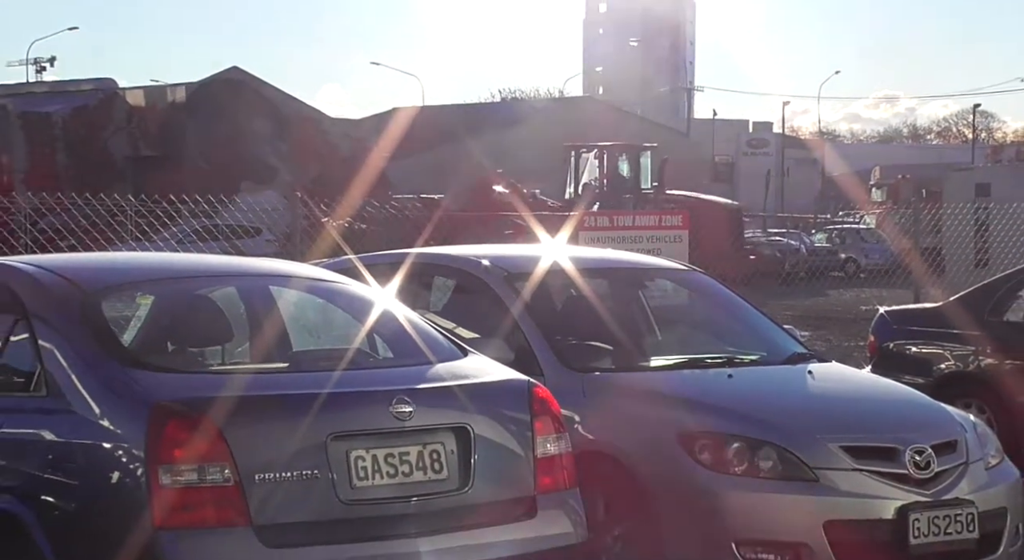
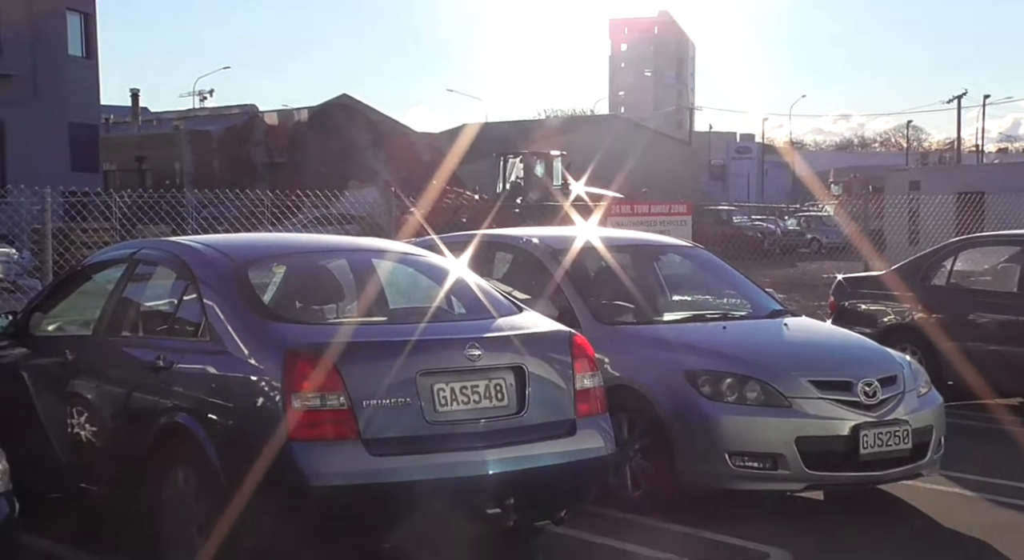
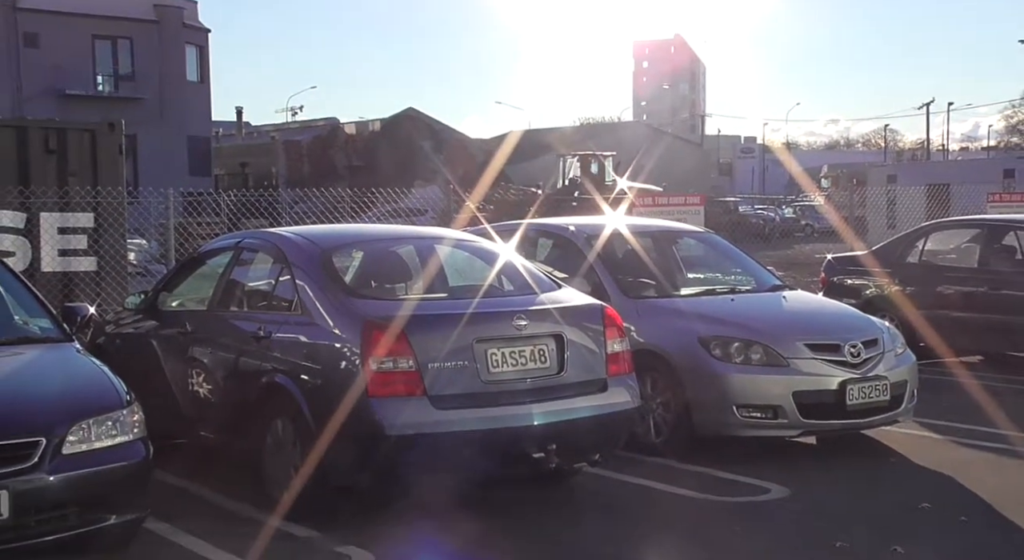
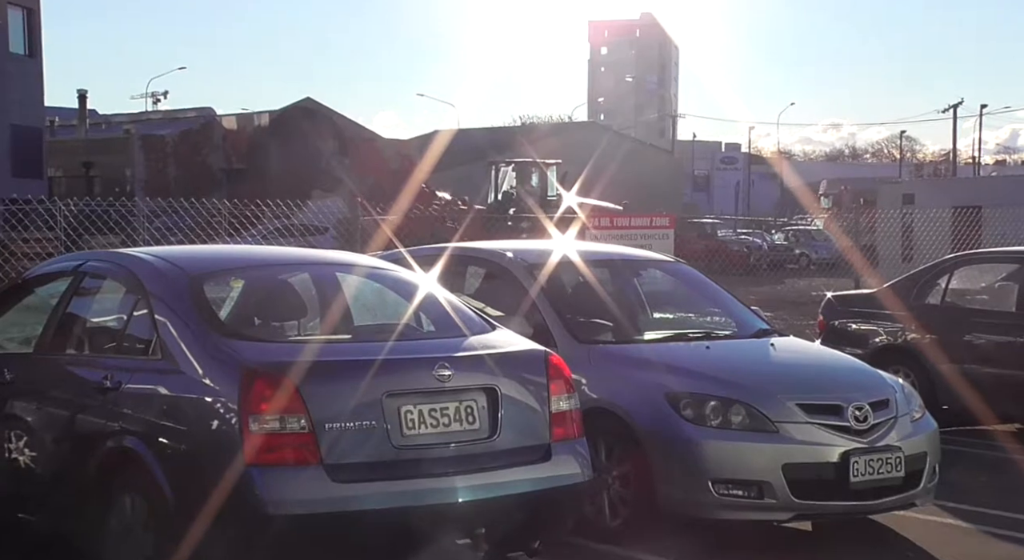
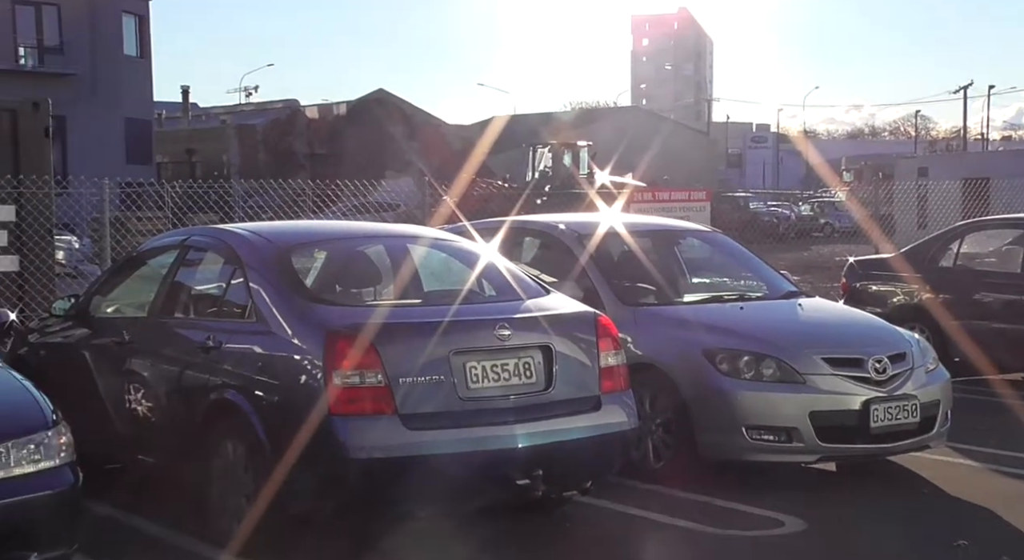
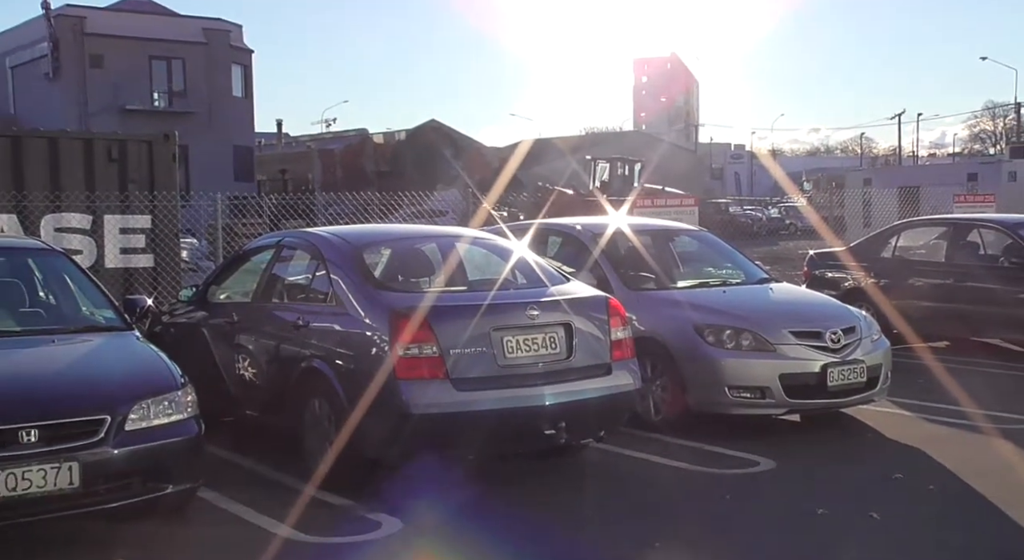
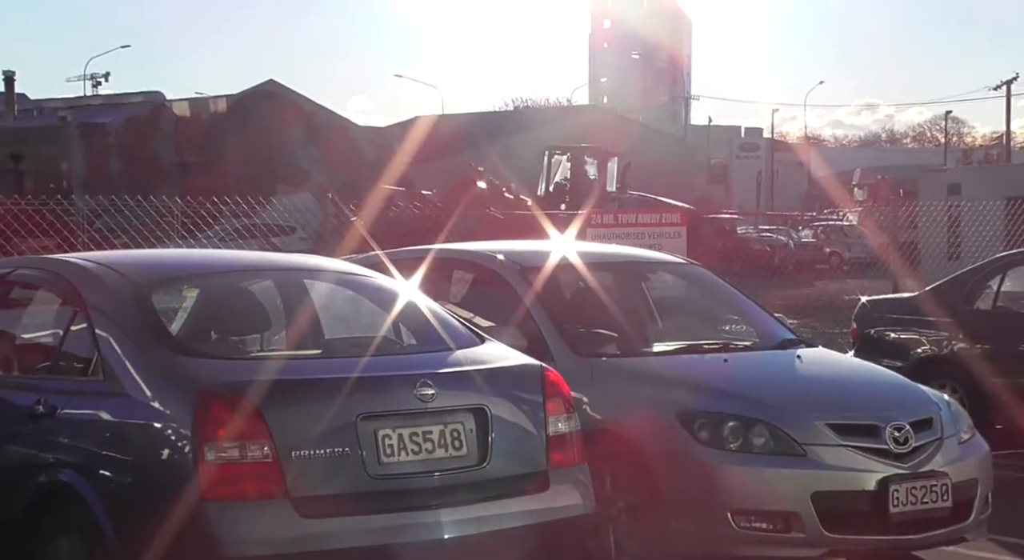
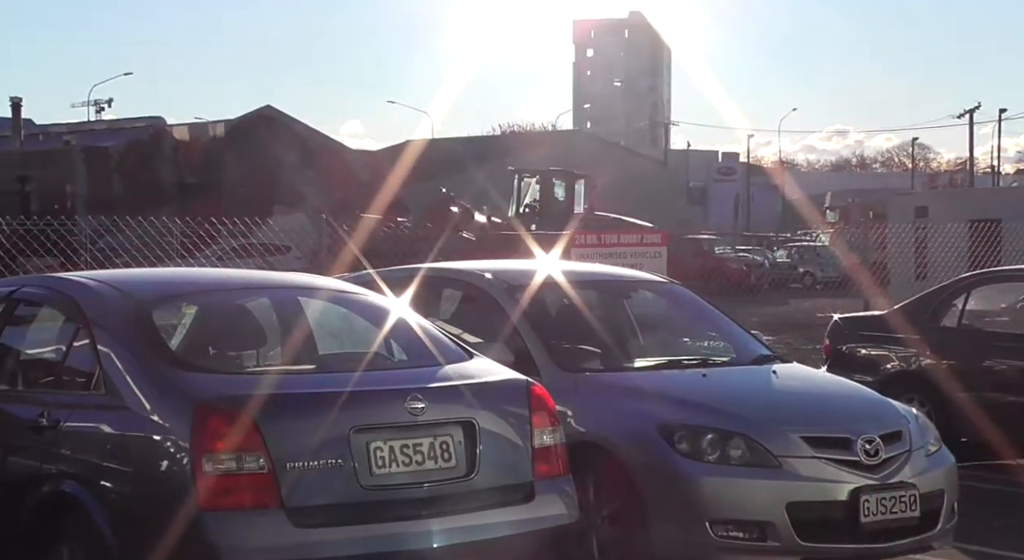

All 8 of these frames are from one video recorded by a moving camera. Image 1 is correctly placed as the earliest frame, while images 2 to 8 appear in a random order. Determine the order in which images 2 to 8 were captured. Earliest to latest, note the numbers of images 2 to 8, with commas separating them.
7, 8, 4, 2, 5, 3, 6
